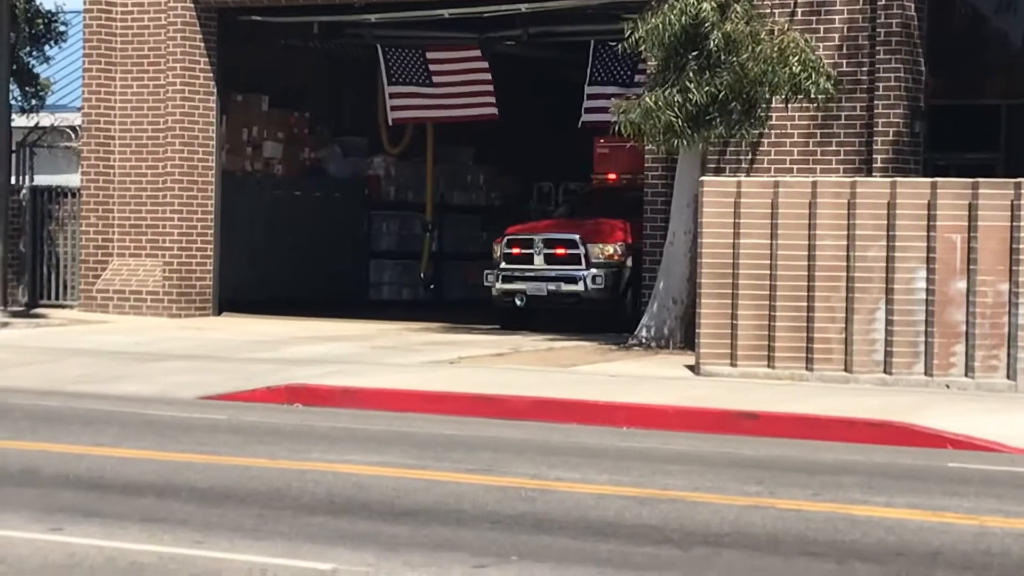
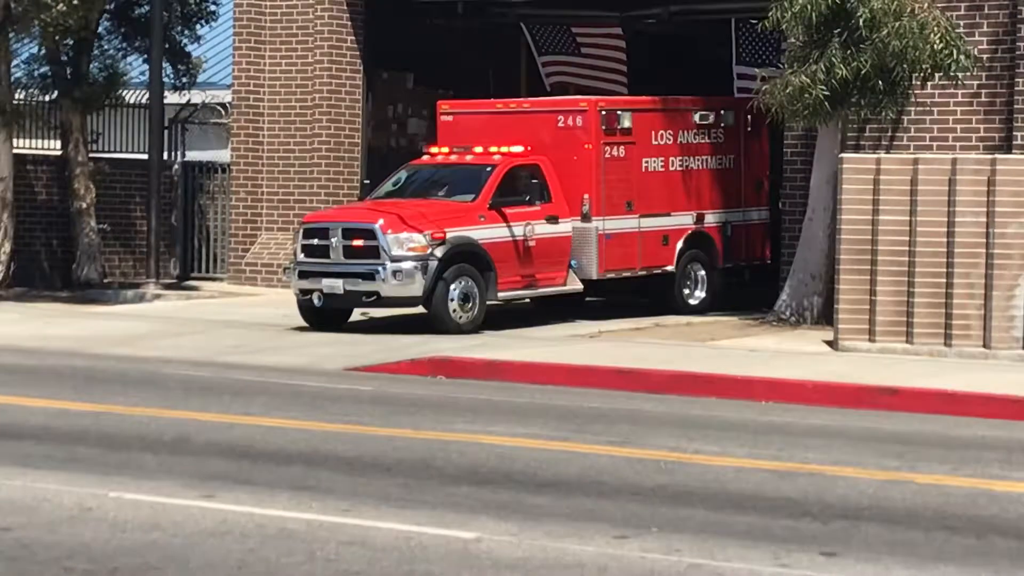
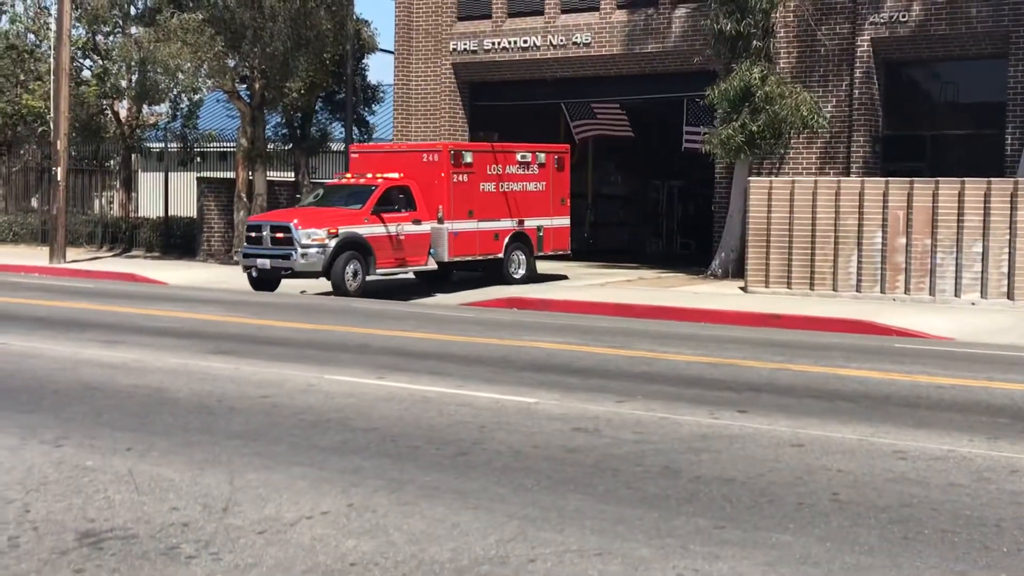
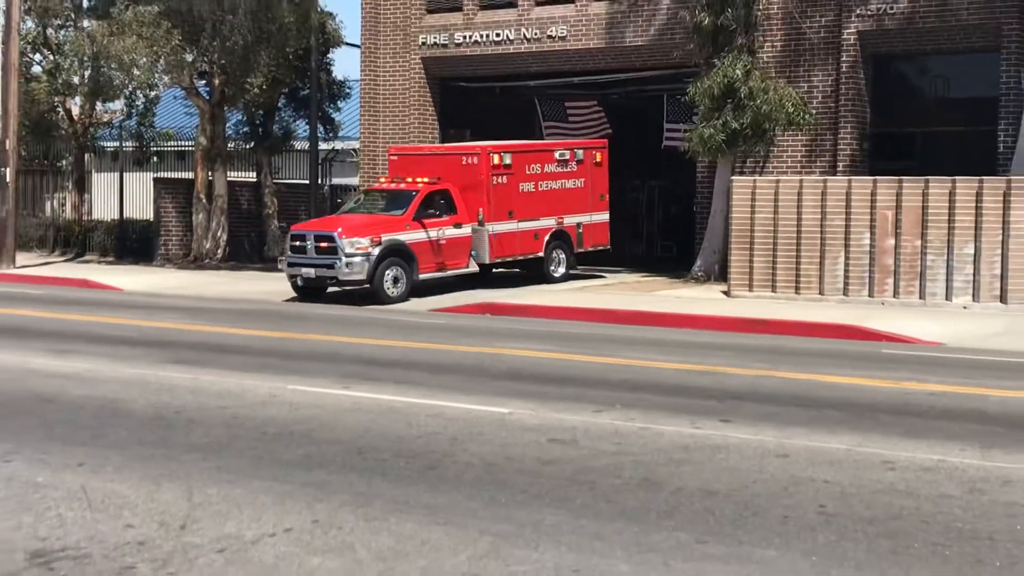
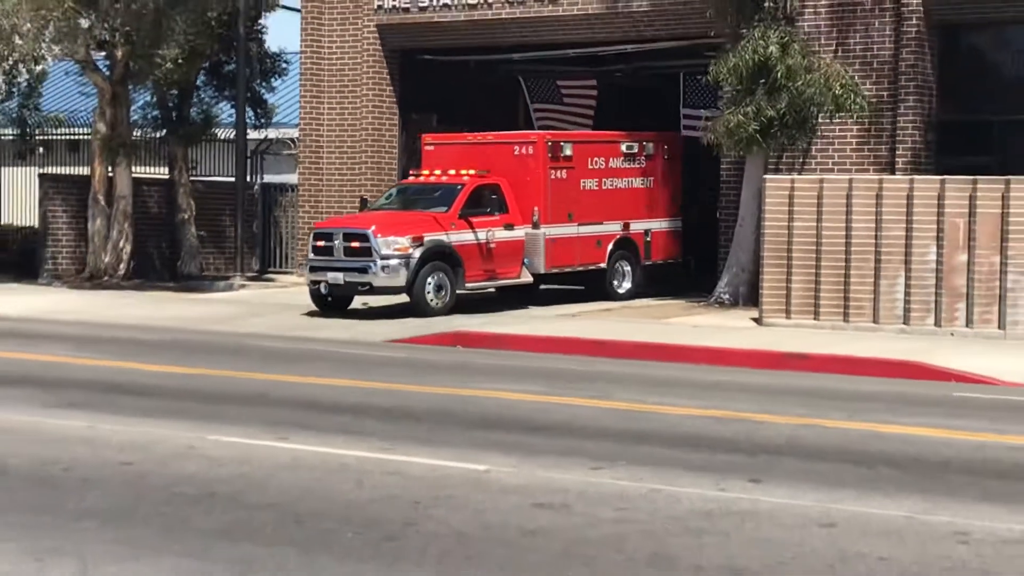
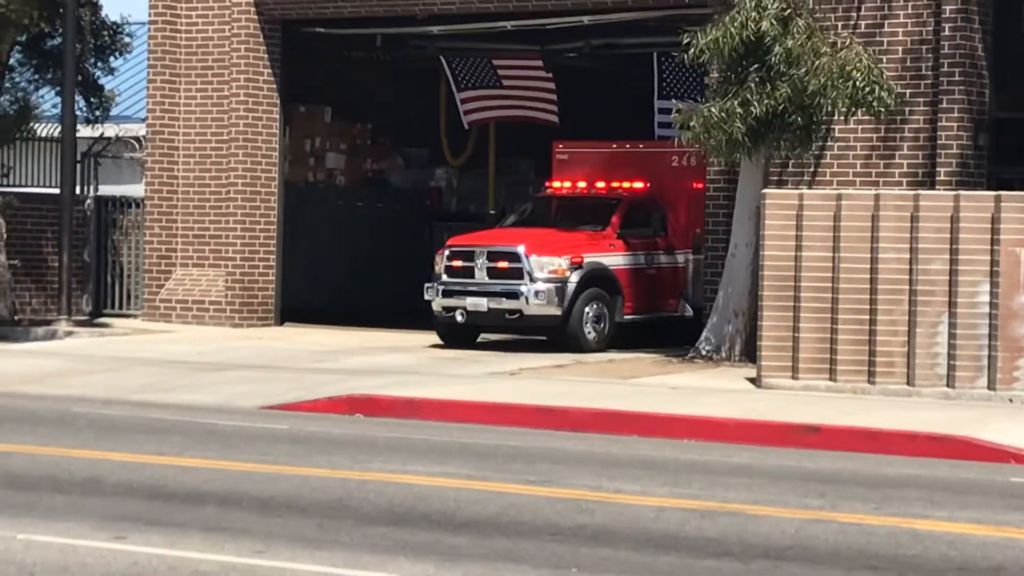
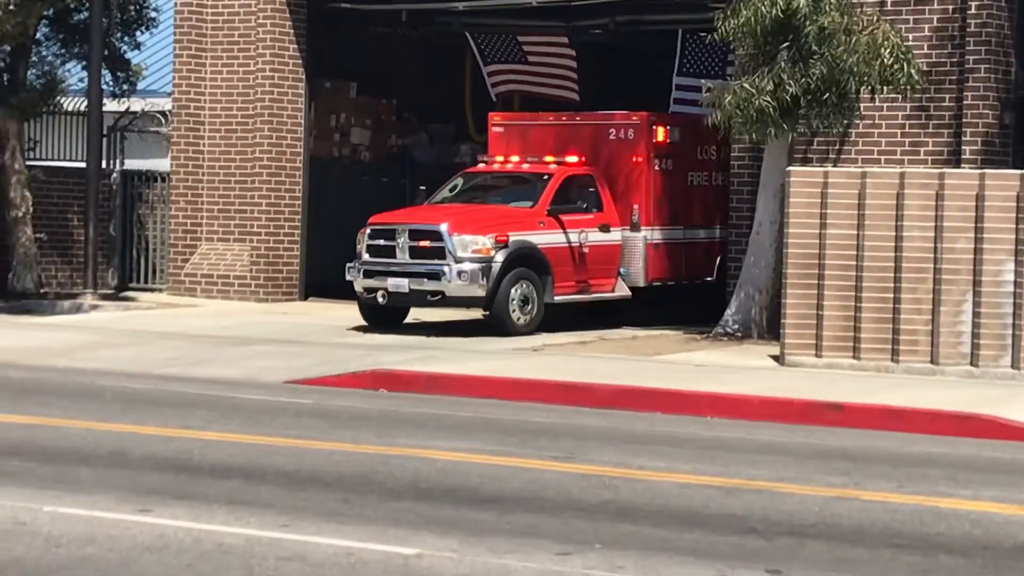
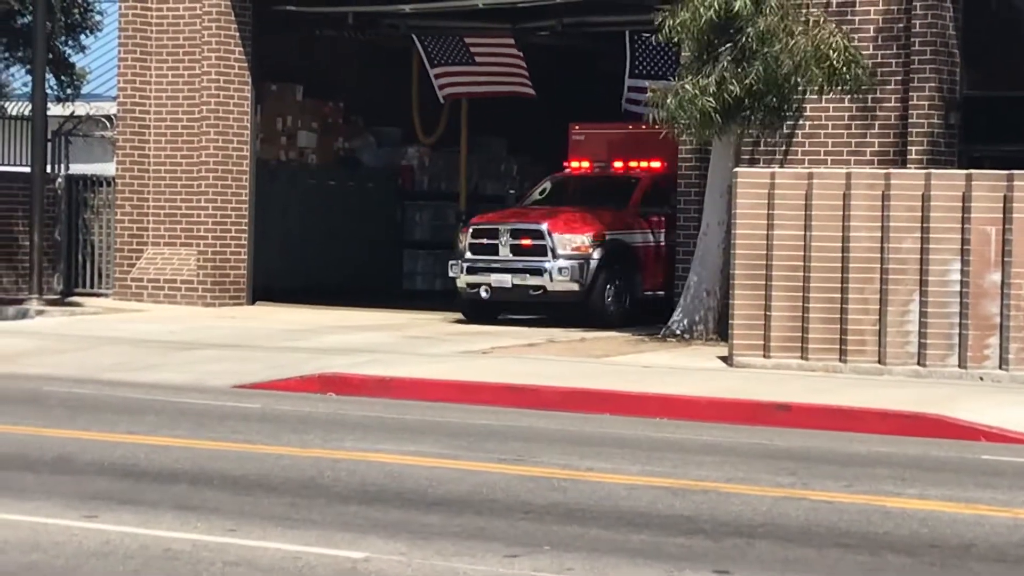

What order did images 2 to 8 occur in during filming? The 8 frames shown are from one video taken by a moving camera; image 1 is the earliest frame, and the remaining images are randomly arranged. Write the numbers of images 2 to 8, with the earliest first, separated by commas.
8, 6, 7, 2, 5, 4, 3
